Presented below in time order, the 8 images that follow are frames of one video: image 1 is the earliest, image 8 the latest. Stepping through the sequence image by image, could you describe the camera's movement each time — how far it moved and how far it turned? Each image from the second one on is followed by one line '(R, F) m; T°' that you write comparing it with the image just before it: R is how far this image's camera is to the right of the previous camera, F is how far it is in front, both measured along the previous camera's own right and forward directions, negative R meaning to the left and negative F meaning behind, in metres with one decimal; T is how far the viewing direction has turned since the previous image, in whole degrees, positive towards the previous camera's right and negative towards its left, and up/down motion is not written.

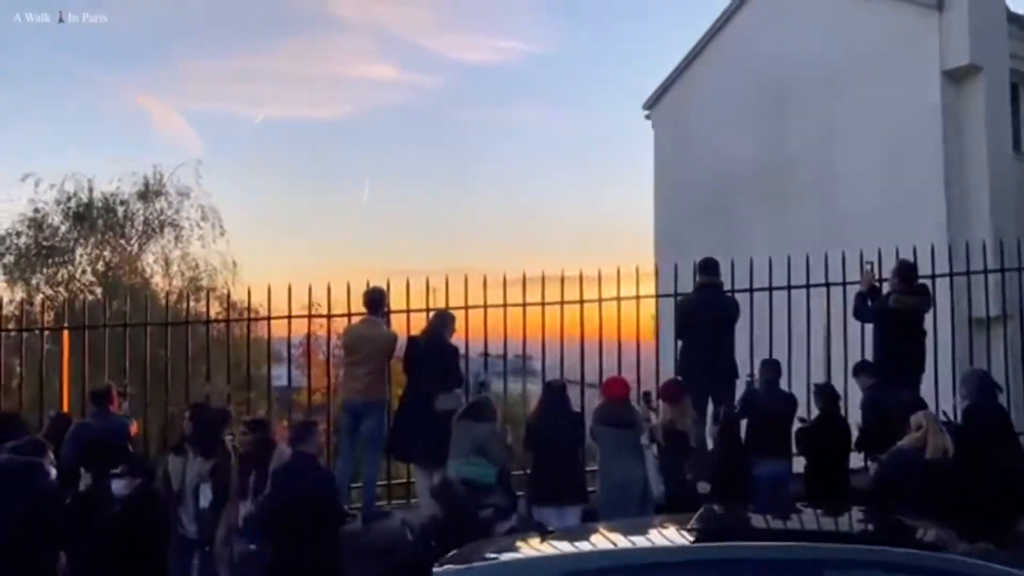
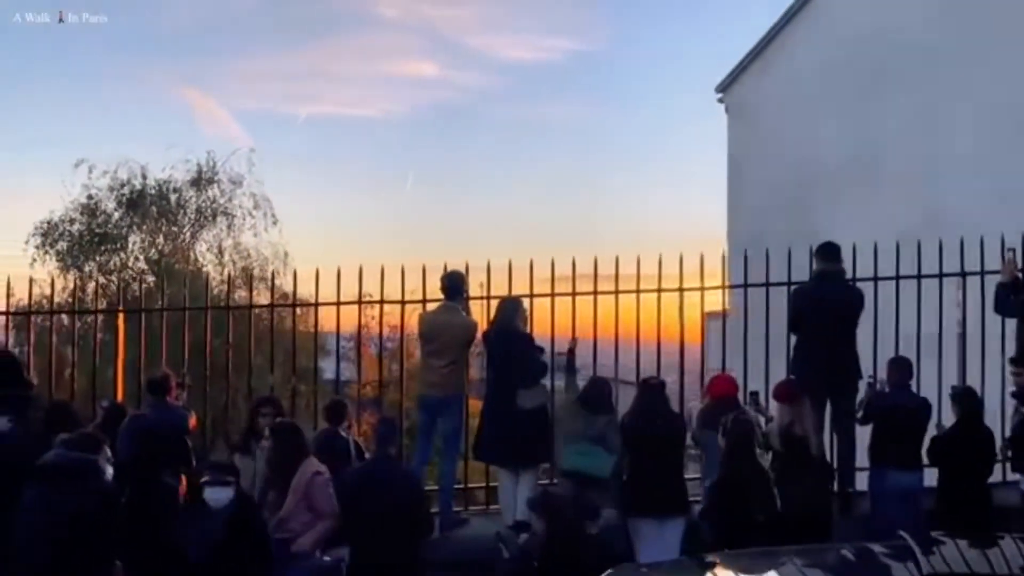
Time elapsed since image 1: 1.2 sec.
(-0.6, +1.0) m; -3°
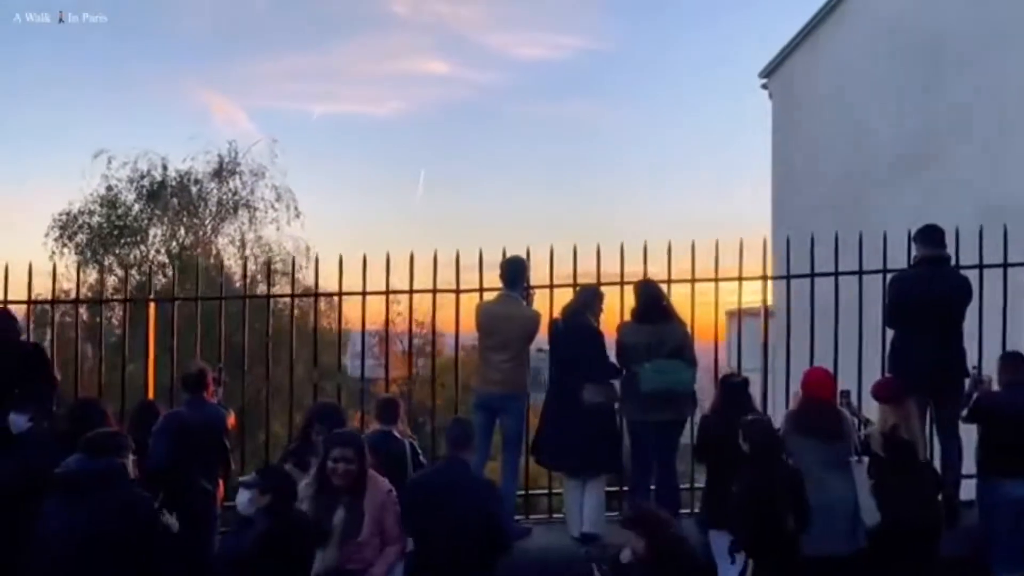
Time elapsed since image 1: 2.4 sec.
(-0.5, +0.8) m; -1°
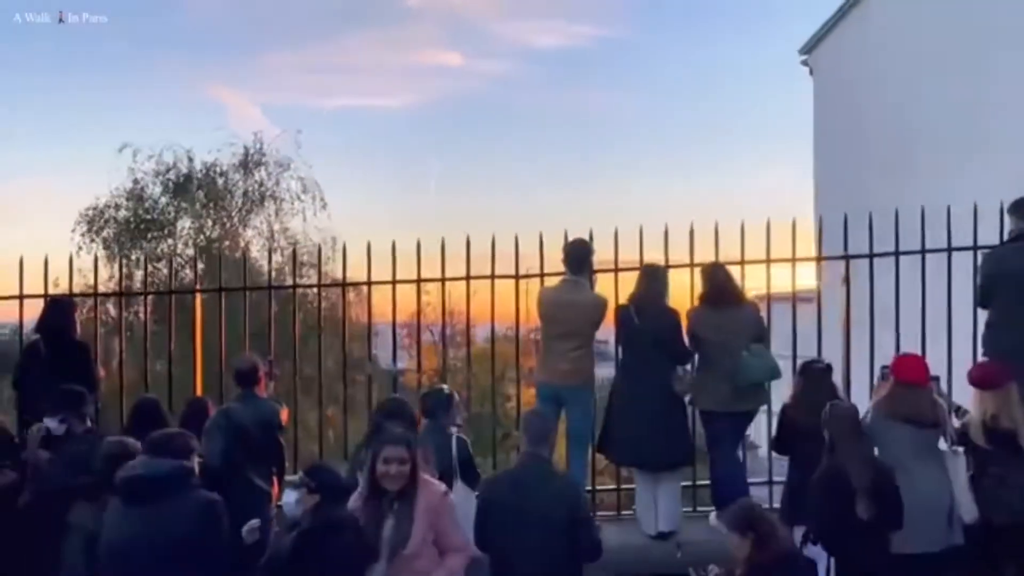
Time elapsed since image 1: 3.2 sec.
(-0.5, +0.4) m; -1°
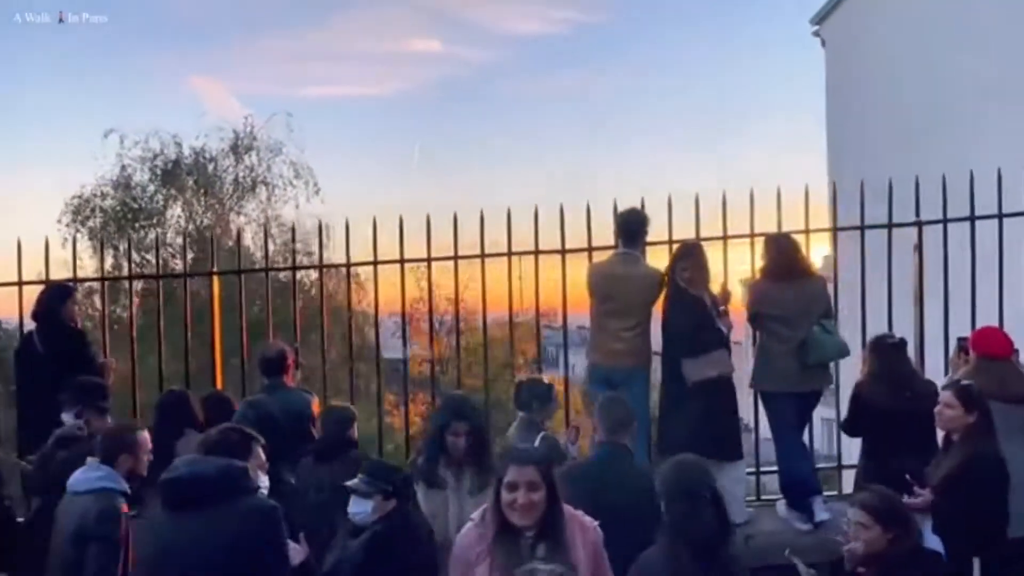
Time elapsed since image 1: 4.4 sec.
(-0.6, +0.6) m; +1°
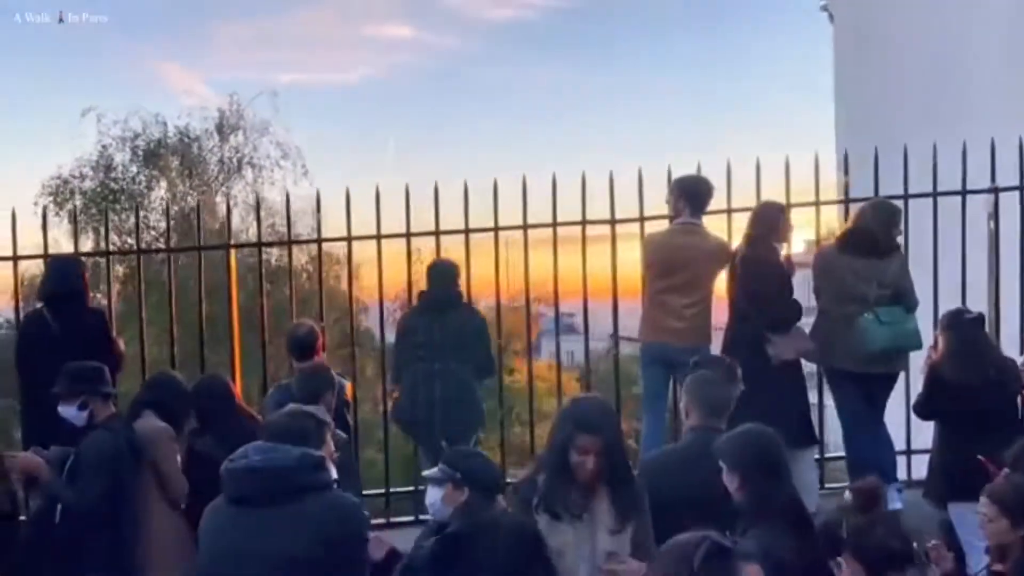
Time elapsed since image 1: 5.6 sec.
(-0.6, +0.6) m; +2°
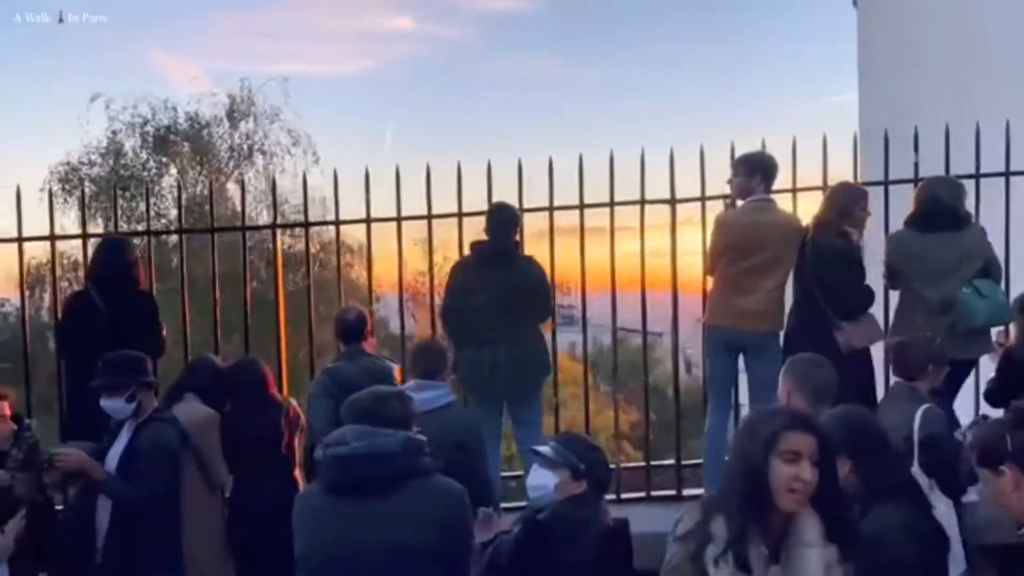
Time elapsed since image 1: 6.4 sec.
(-0.5, +0.3) m; 0°
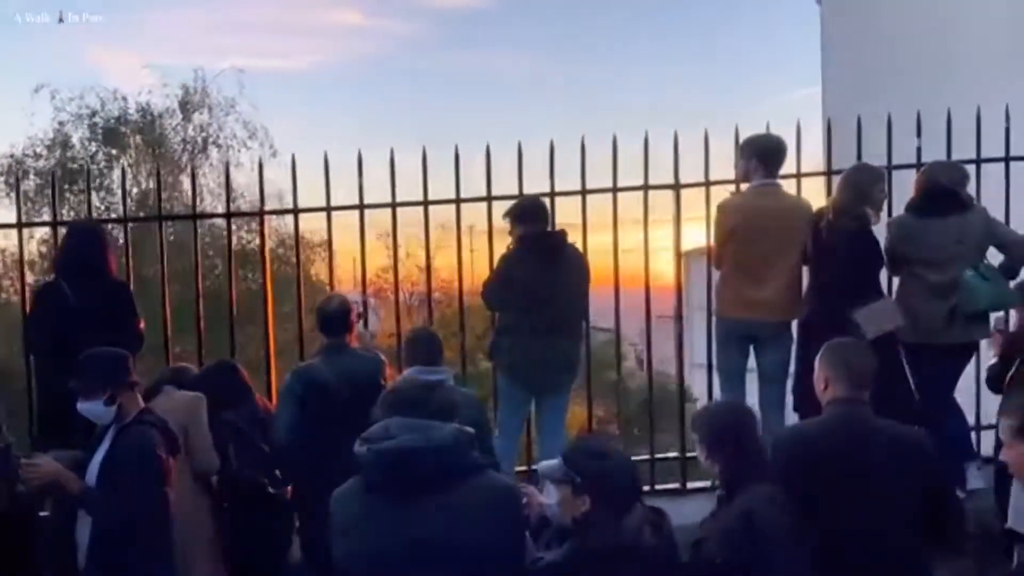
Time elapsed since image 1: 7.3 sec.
(-0.4, +0.3) m; +3°
